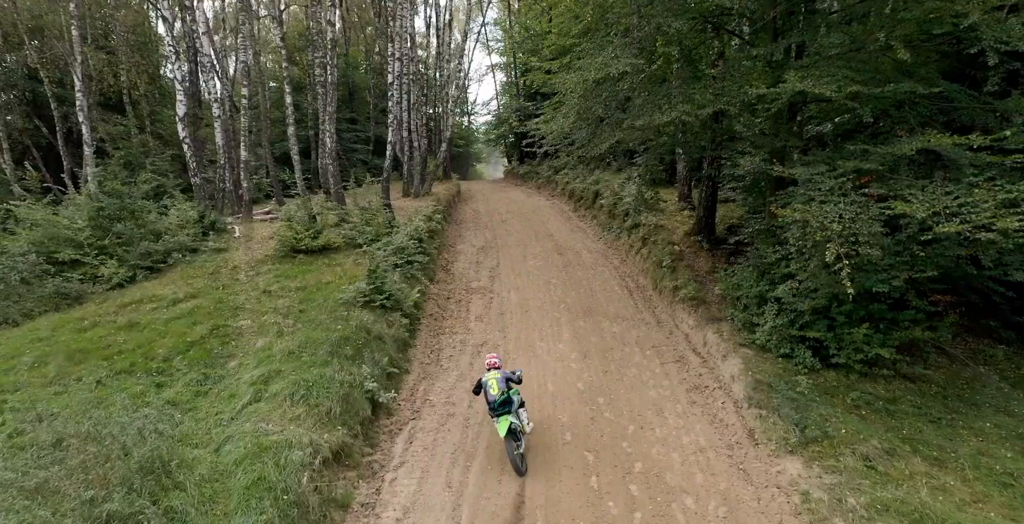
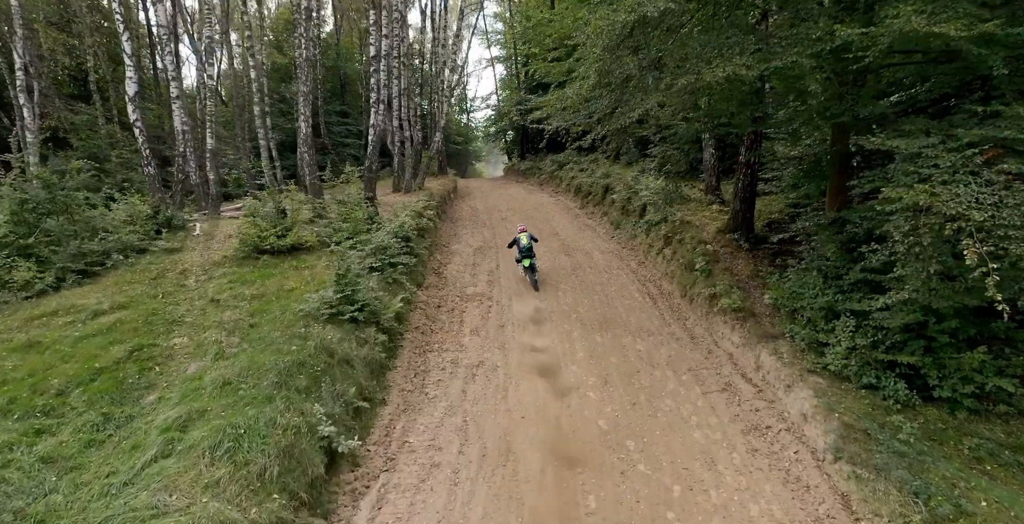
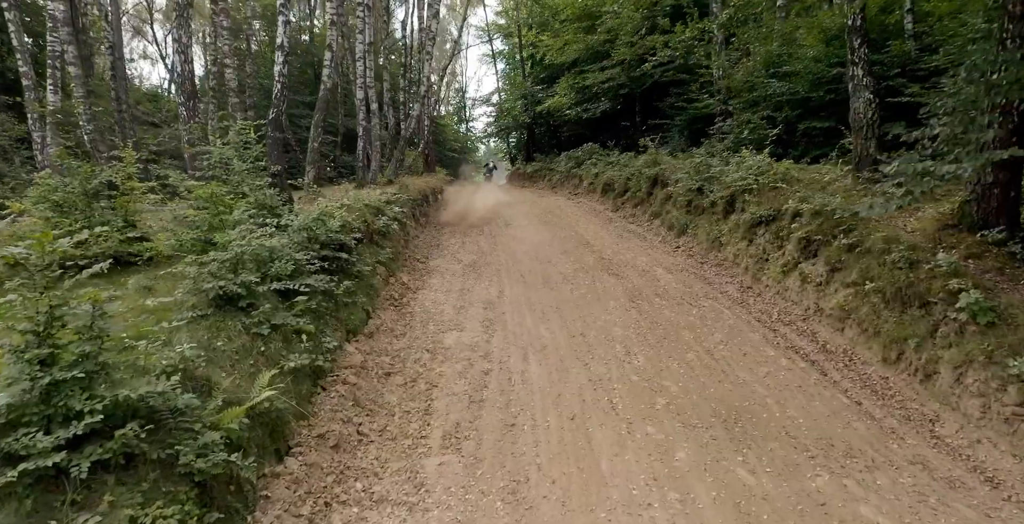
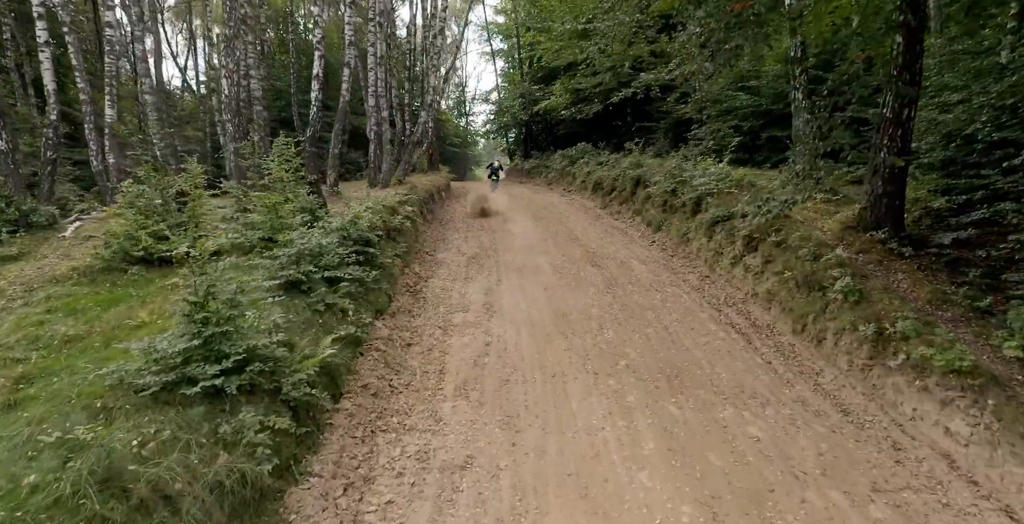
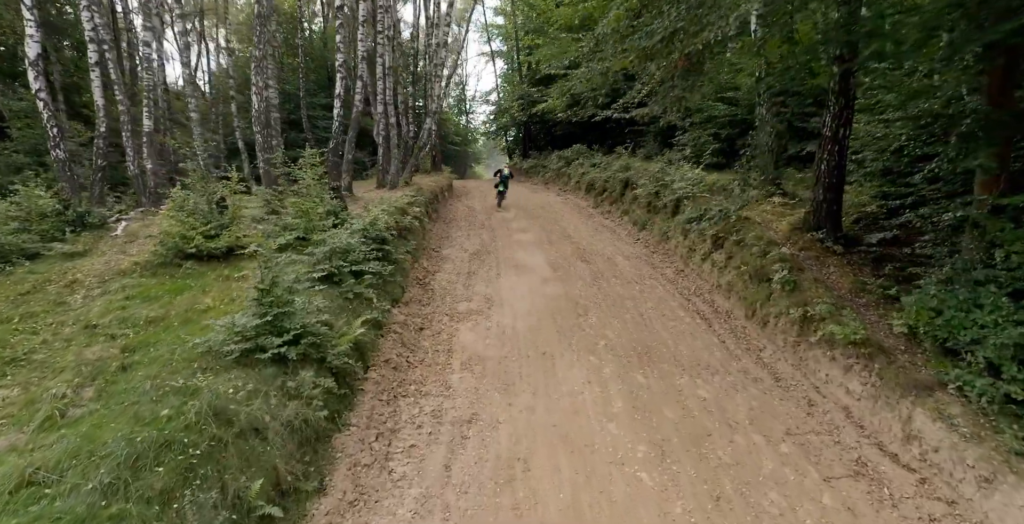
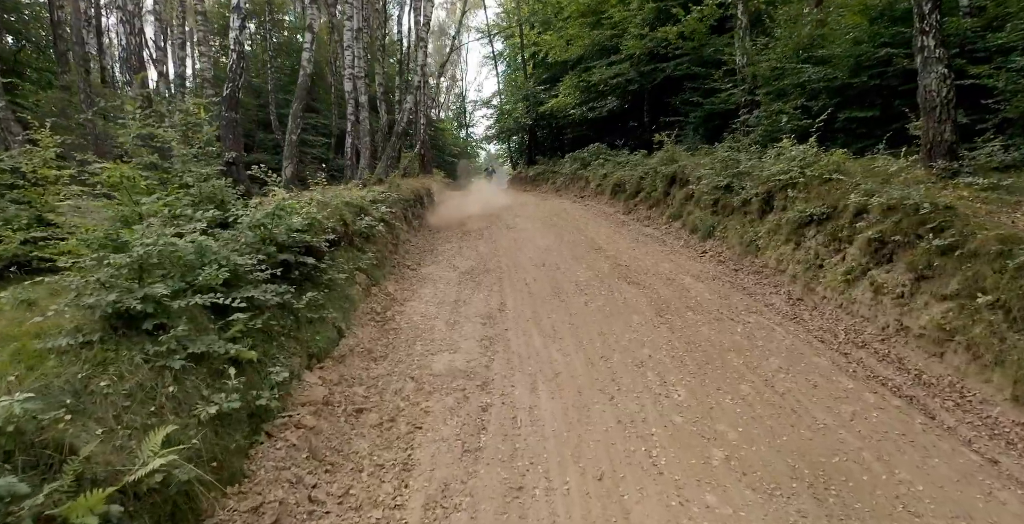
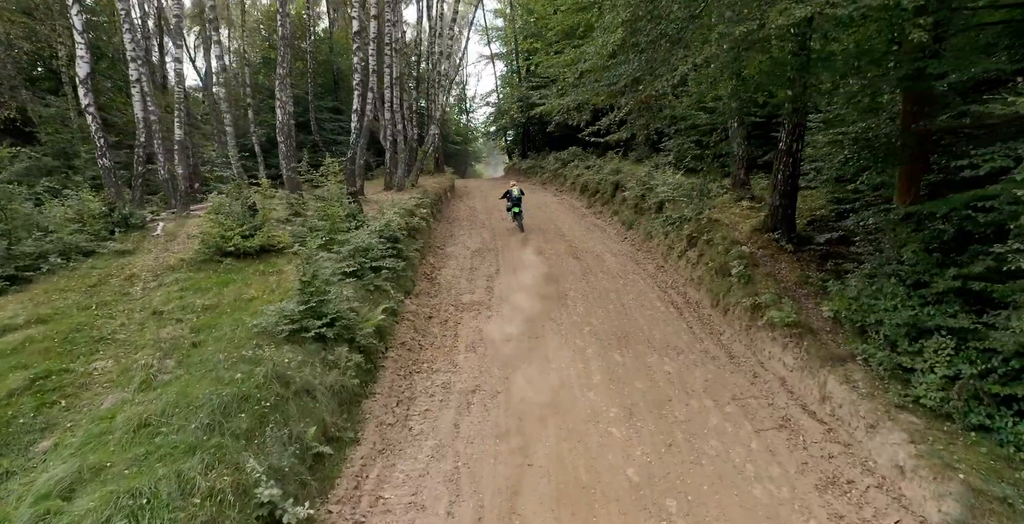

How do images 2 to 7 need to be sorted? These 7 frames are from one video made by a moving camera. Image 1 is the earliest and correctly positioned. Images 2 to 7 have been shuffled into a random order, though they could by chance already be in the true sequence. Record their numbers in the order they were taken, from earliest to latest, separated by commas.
2, 7, 5, 4, 3, 6
